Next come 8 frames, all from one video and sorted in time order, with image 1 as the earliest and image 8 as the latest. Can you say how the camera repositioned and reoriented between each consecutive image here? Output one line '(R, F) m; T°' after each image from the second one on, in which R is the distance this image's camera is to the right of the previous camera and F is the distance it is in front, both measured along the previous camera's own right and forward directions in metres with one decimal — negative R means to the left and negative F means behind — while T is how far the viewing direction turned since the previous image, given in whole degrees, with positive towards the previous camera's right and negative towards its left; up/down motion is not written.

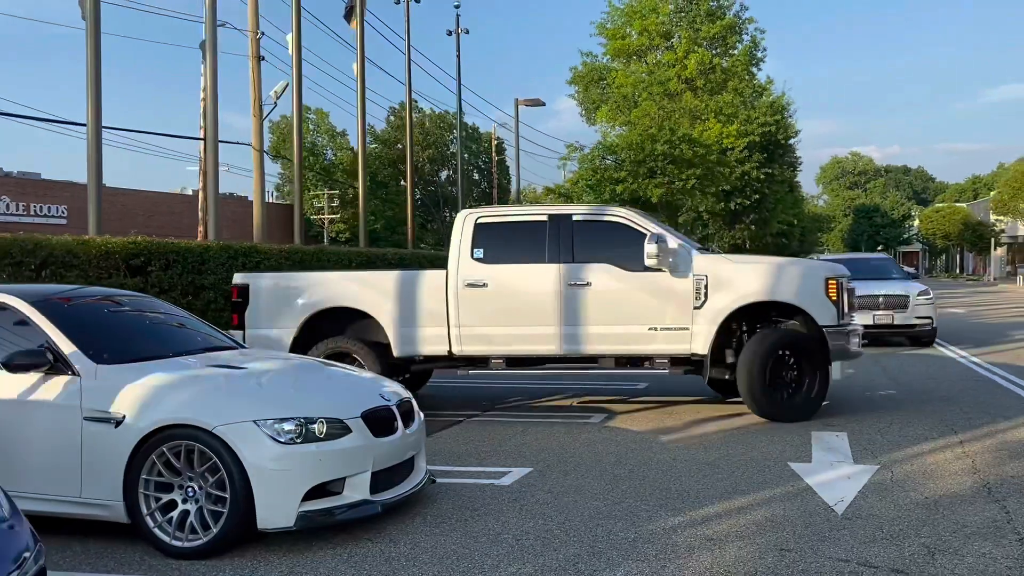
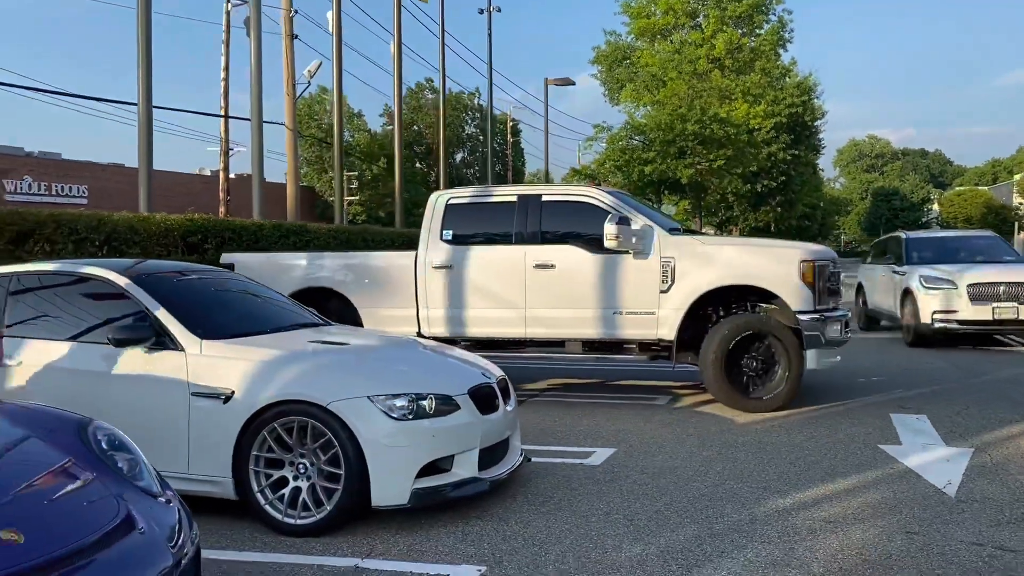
(-0.6, +0.1) m; -1°
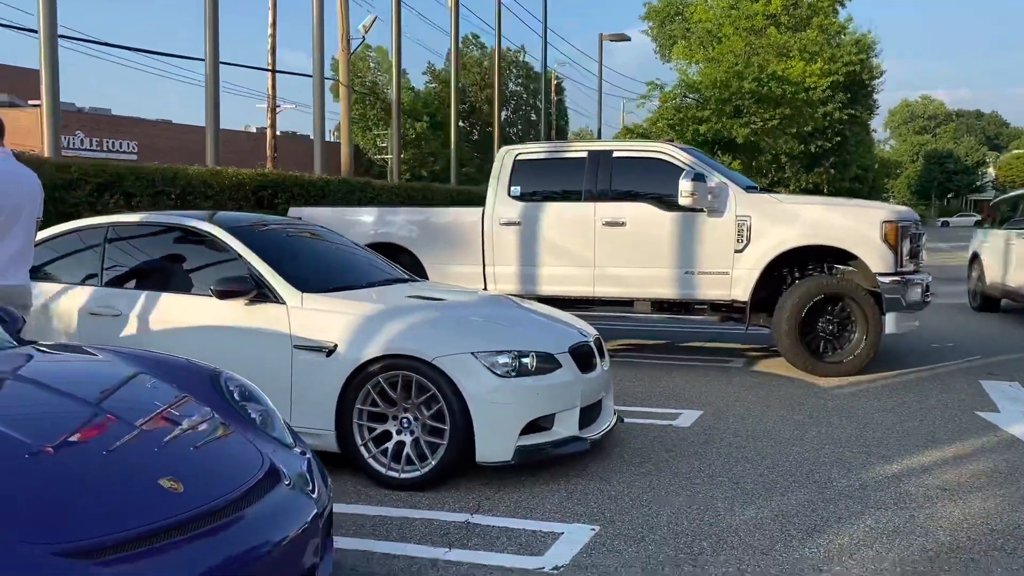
(-0.4, +0.1) m; -3°
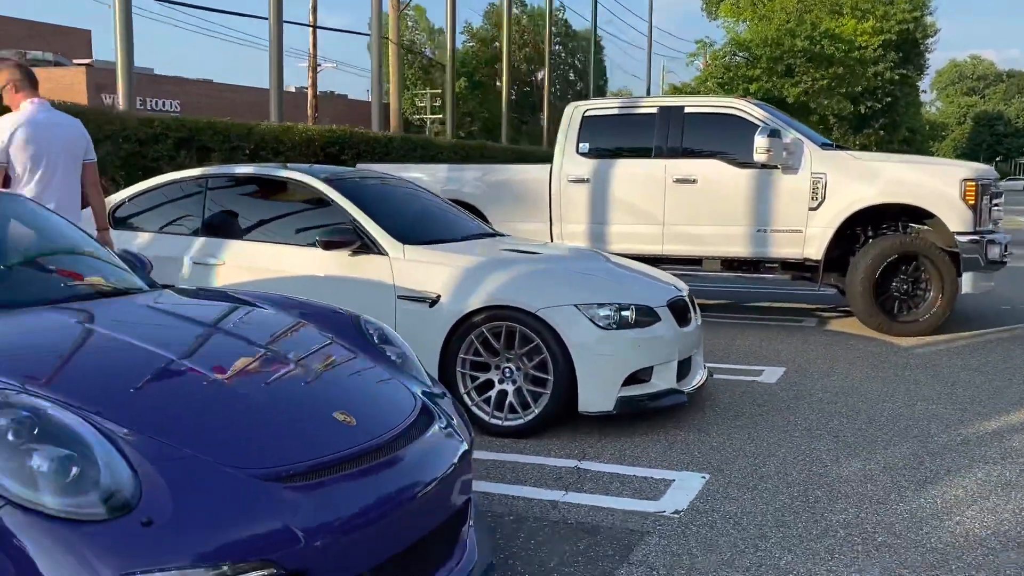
(-0.4, -0.1) m; -2°
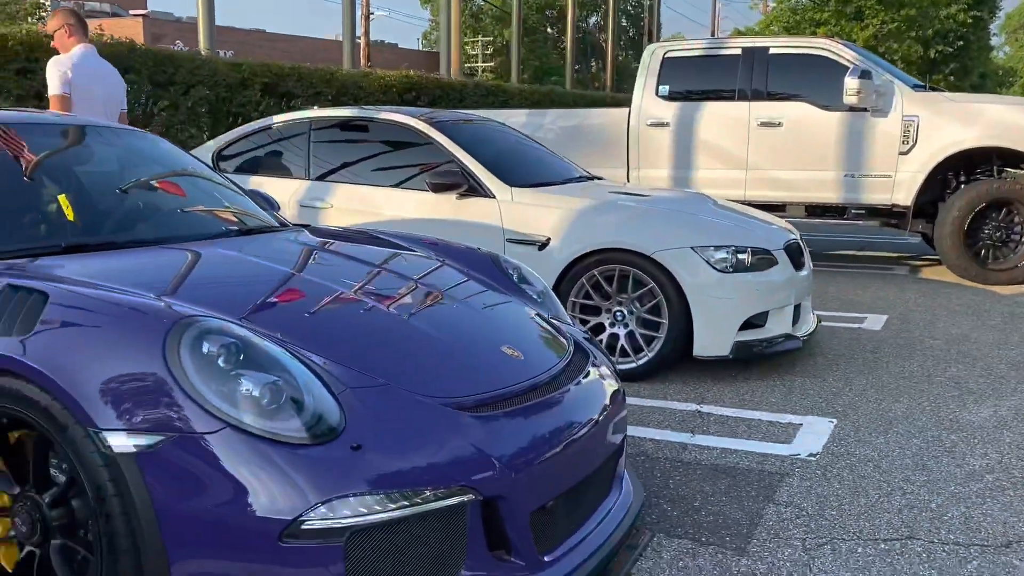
(-0.4, 0.0) m; -3°
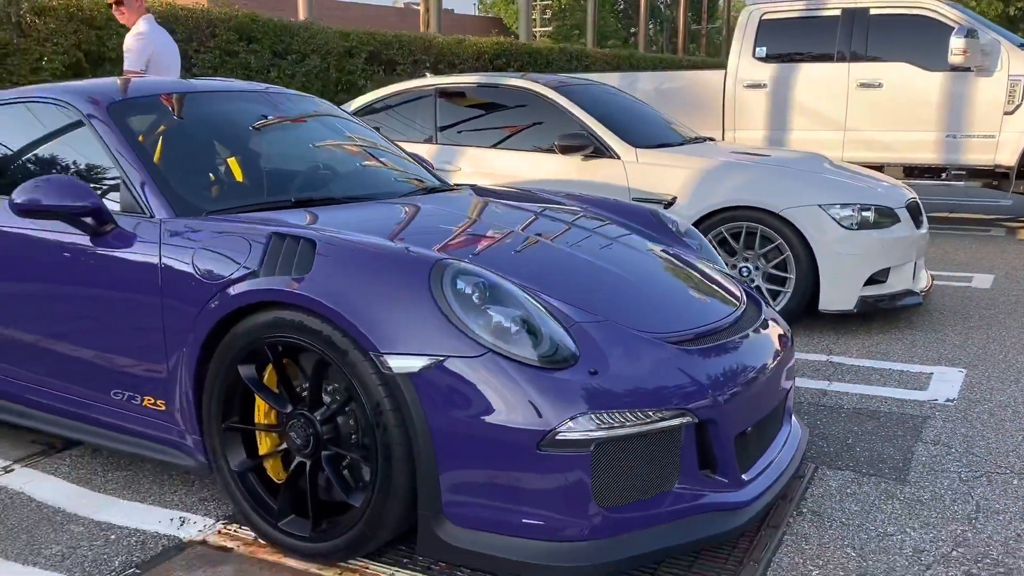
(-0.4, -0.3) m; -3°
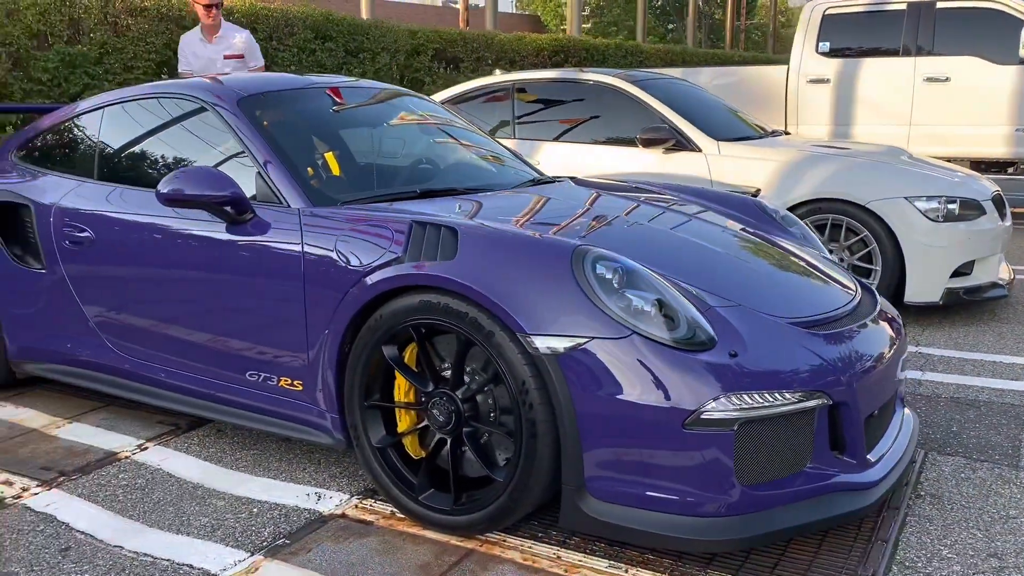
(-0.3, -0.1) m; -2°
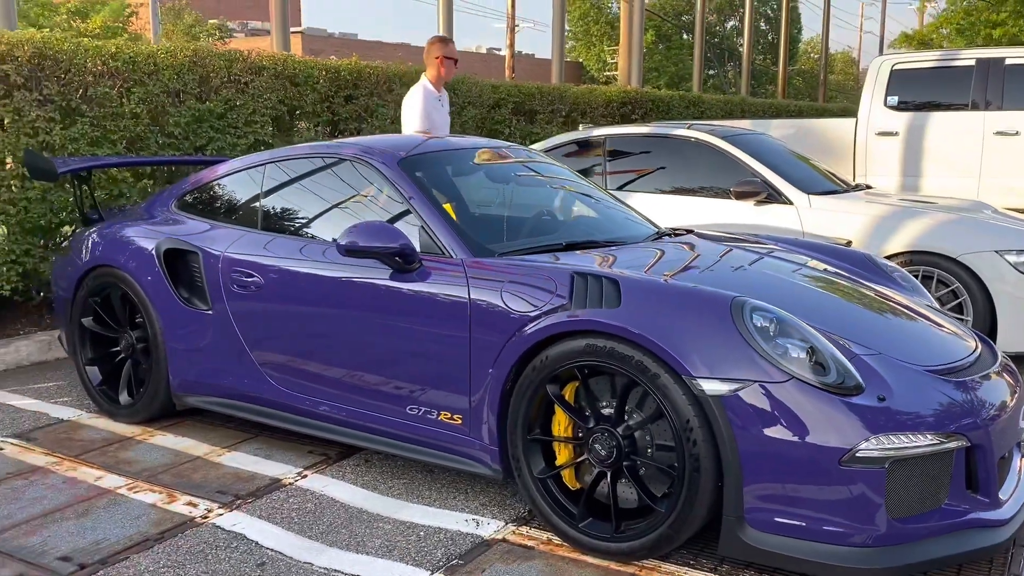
(-0.4, -0.3) m; -2°
